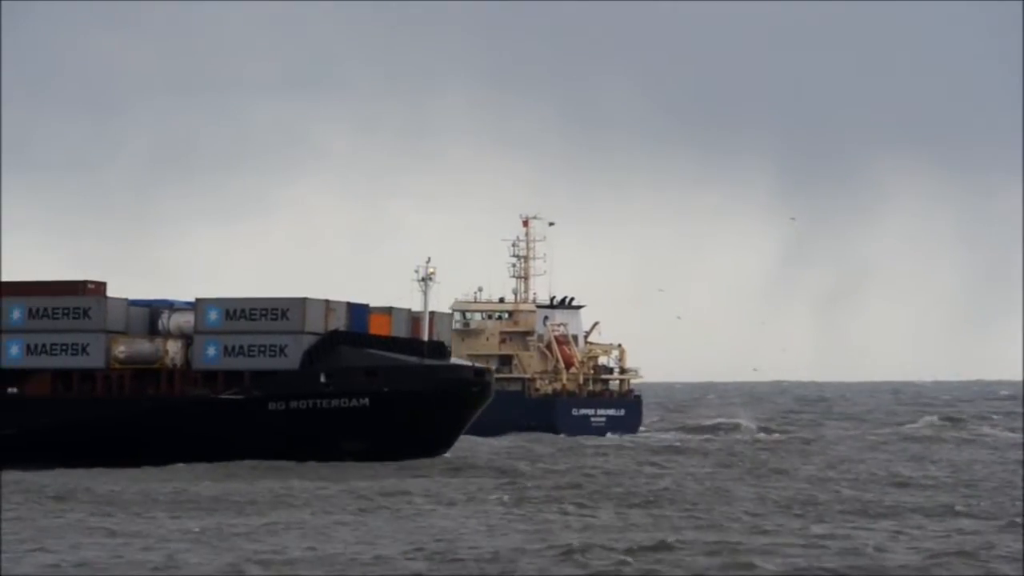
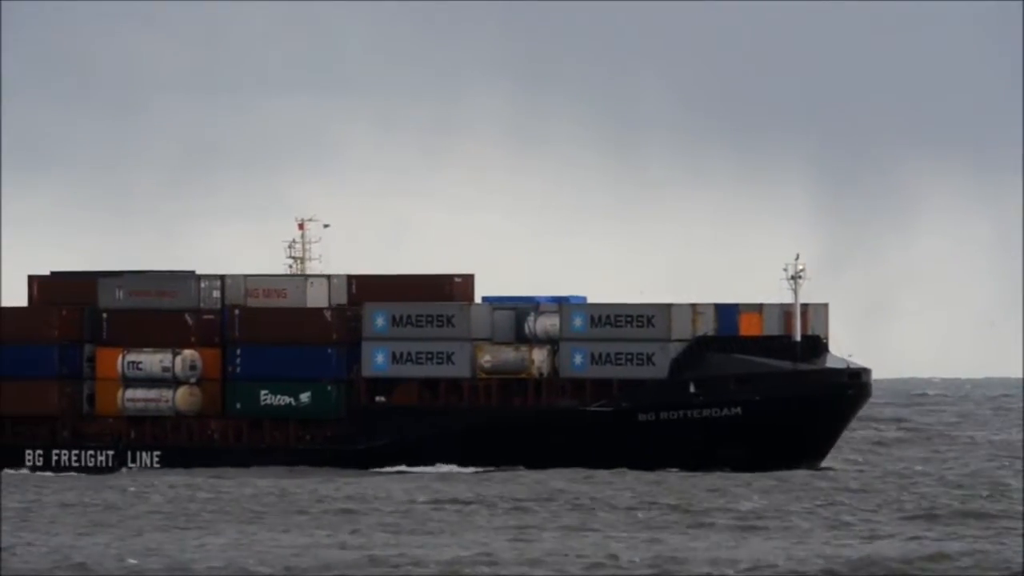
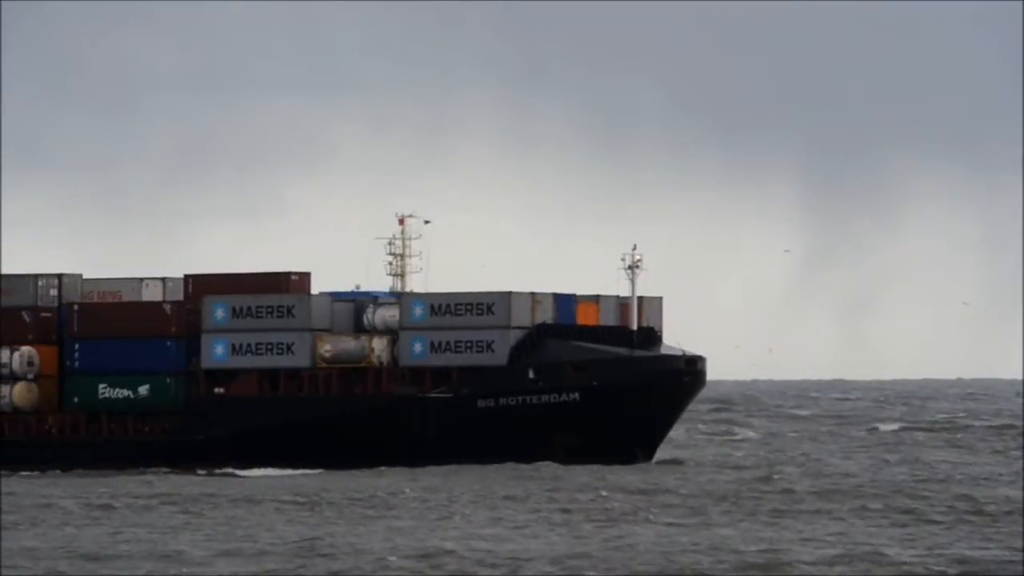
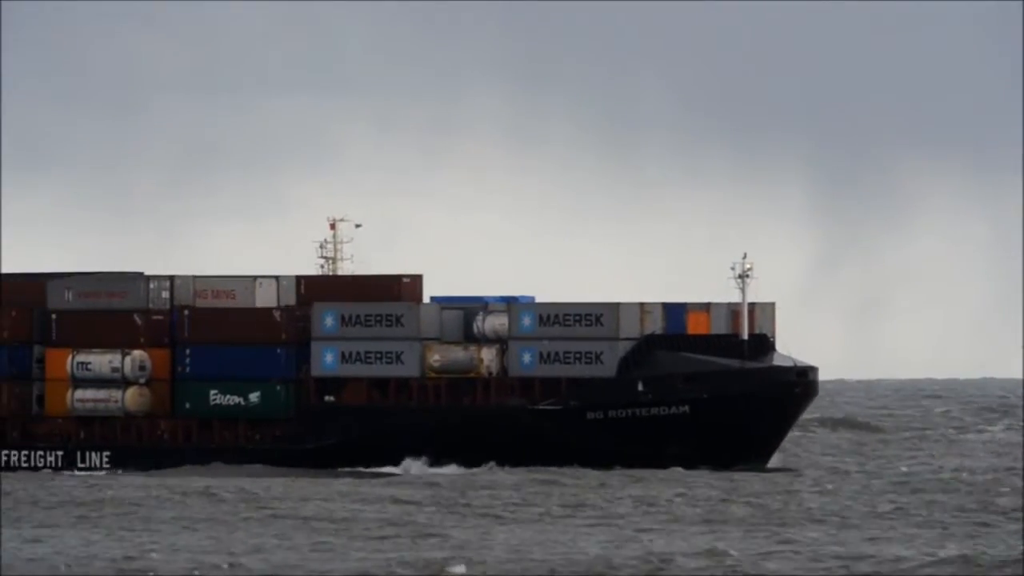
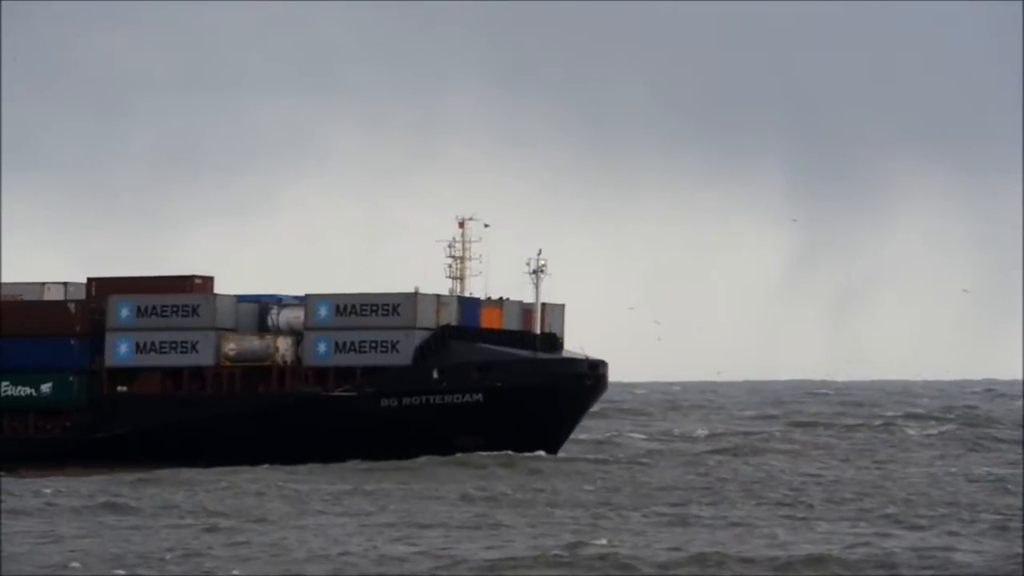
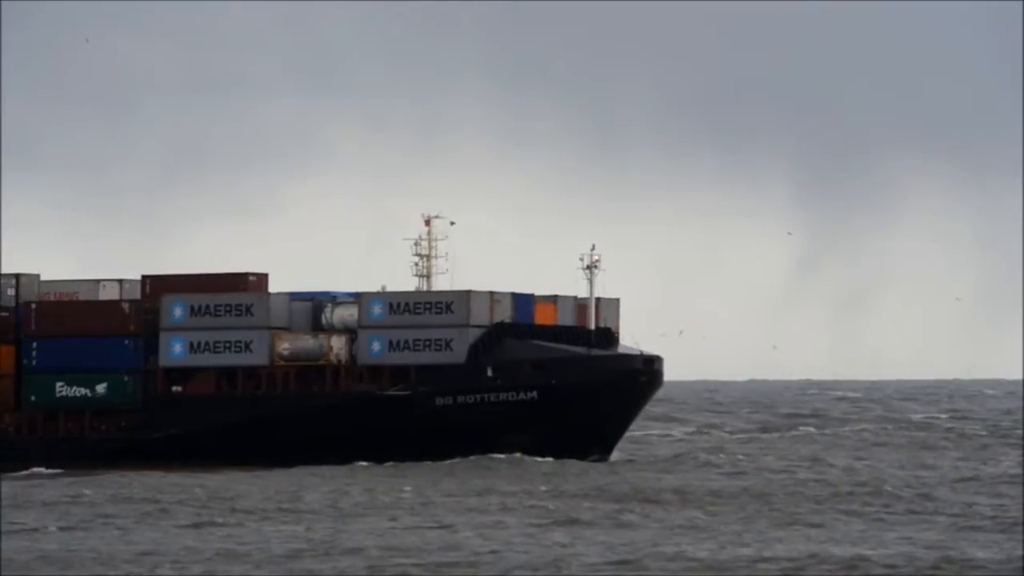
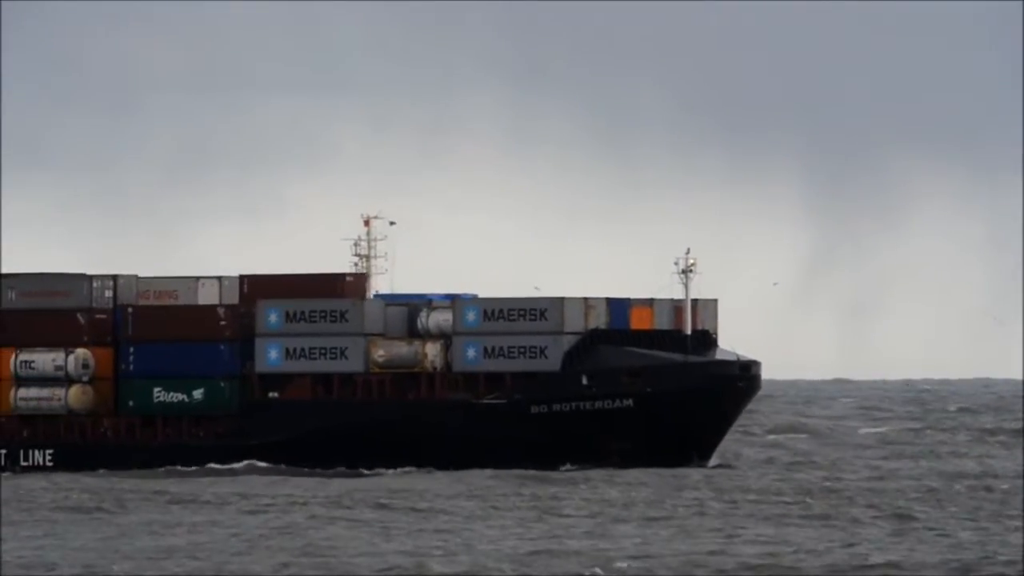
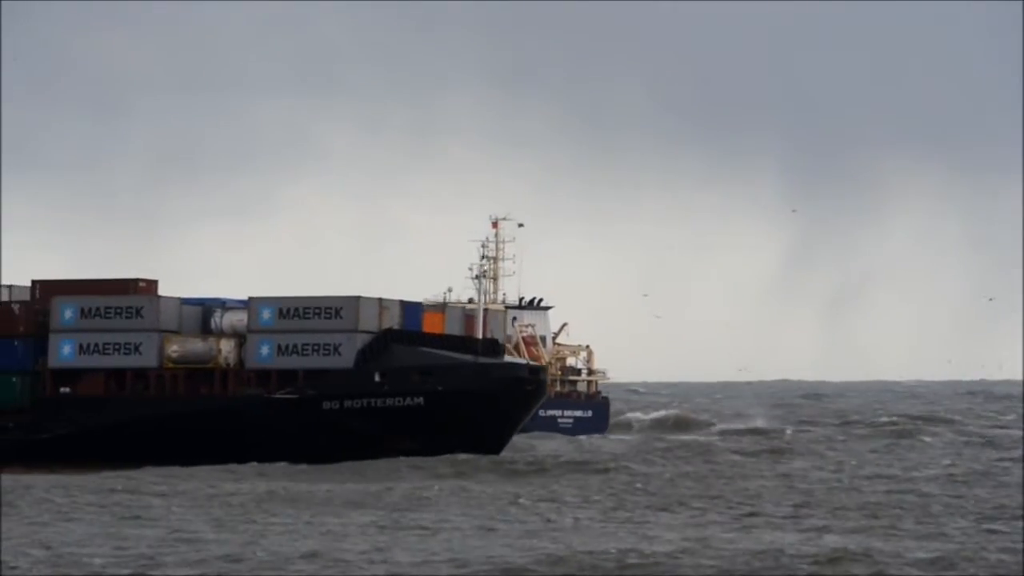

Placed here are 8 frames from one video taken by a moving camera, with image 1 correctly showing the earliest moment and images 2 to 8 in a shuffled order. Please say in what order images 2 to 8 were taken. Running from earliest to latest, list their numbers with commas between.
8, 5, 6, 3, 7, 4, 2
